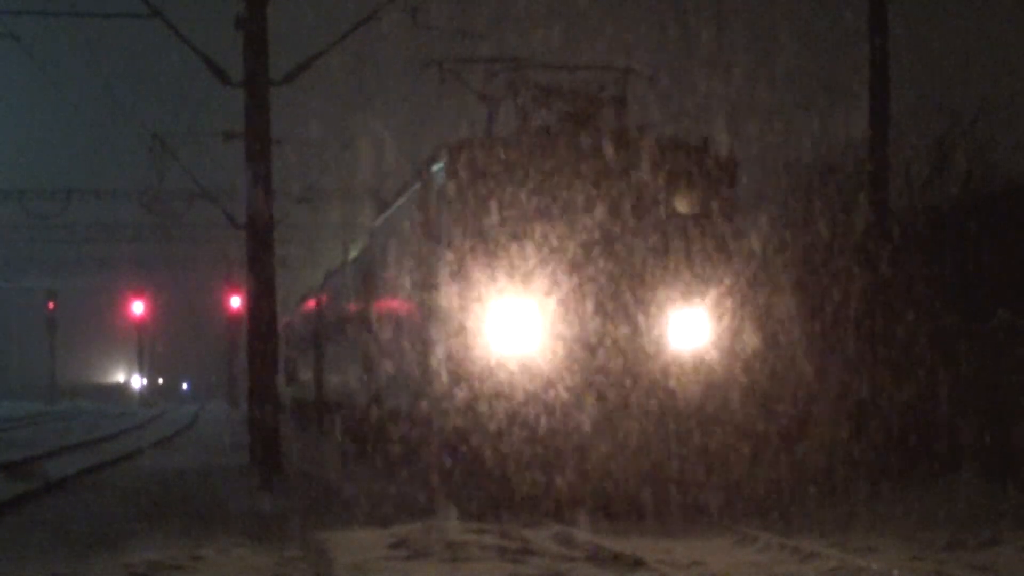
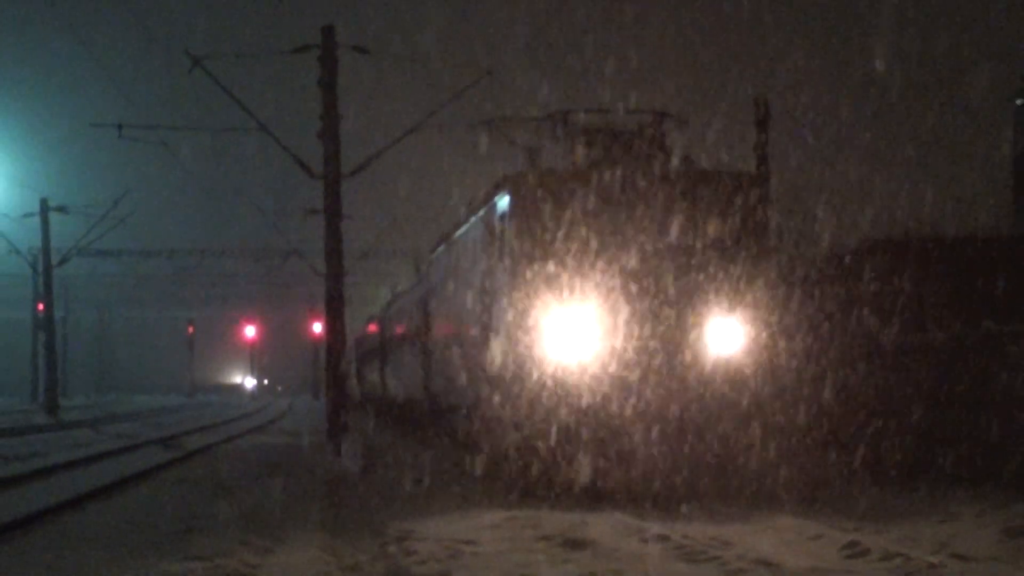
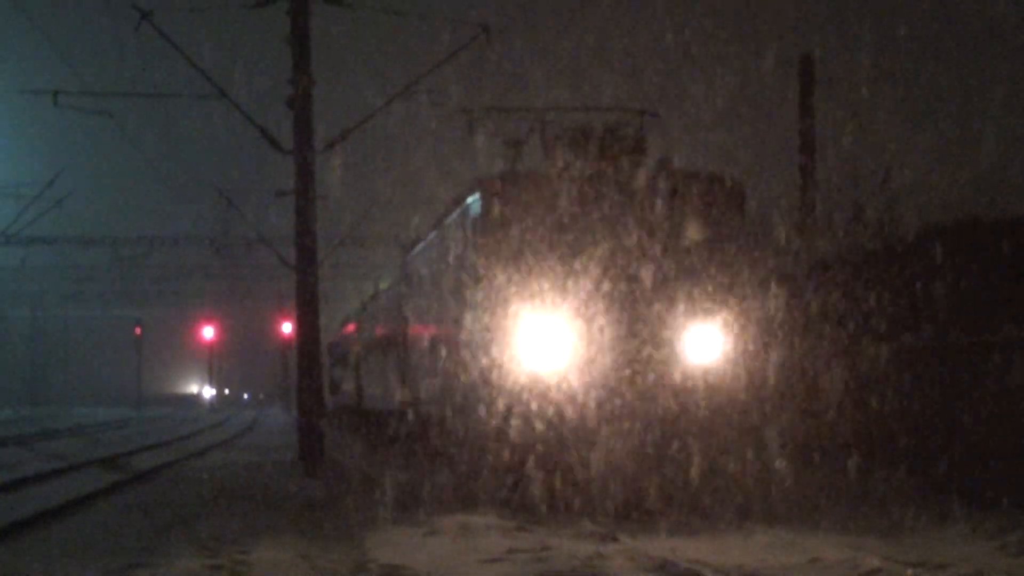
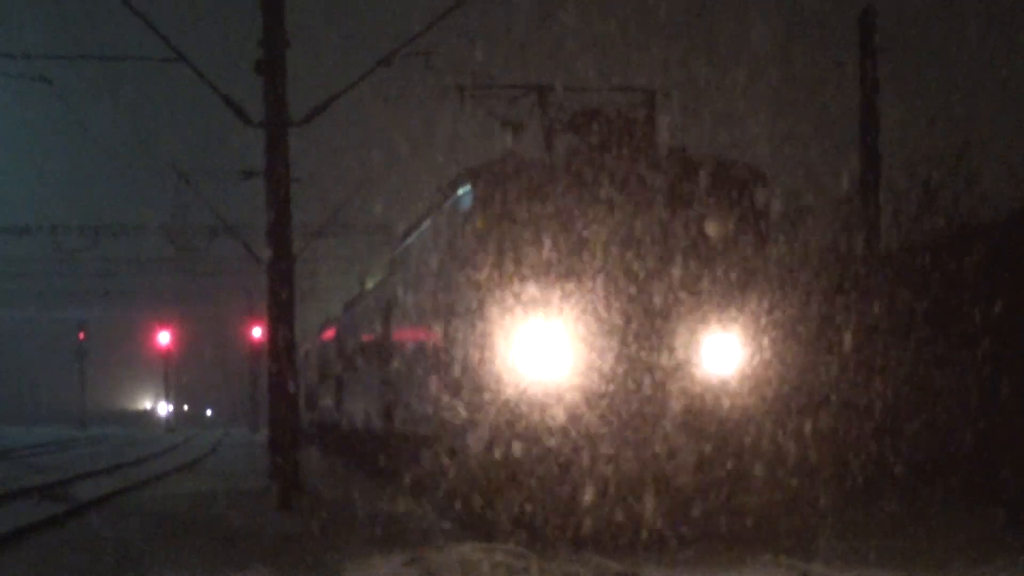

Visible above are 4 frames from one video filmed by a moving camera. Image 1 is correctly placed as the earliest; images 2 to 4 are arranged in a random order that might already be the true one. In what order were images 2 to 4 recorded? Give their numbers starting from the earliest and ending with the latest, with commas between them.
4, 3, 2
